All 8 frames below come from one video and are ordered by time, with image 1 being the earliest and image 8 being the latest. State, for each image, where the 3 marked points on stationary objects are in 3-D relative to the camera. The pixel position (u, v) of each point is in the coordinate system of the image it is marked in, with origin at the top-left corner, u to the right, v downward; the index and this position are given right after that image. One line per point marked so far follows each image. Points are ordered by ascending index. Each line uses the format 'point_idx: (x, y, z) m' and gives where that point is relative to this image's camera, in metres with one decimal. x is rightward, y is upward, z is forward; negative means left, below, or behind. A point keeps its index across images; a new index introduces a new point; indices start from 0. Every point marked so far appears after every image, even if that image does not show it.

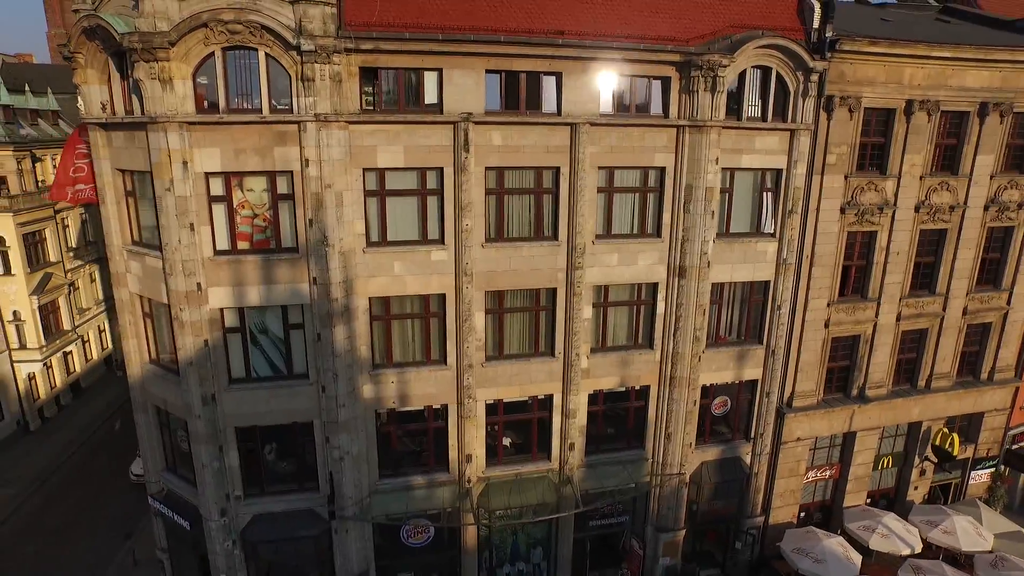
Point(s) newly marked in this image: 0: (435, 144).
0: (-2.1, +3.9, +17.0) m
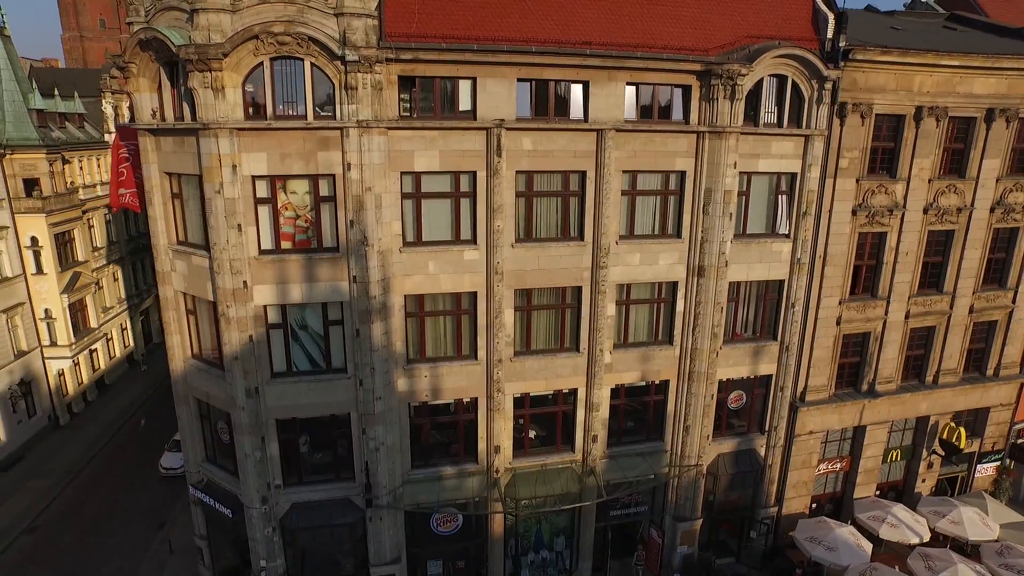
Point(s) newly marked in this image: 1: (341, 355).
0: (-1.3, +4.0, +17.8) m
1: (-5.1, -2.0, +18.5) m
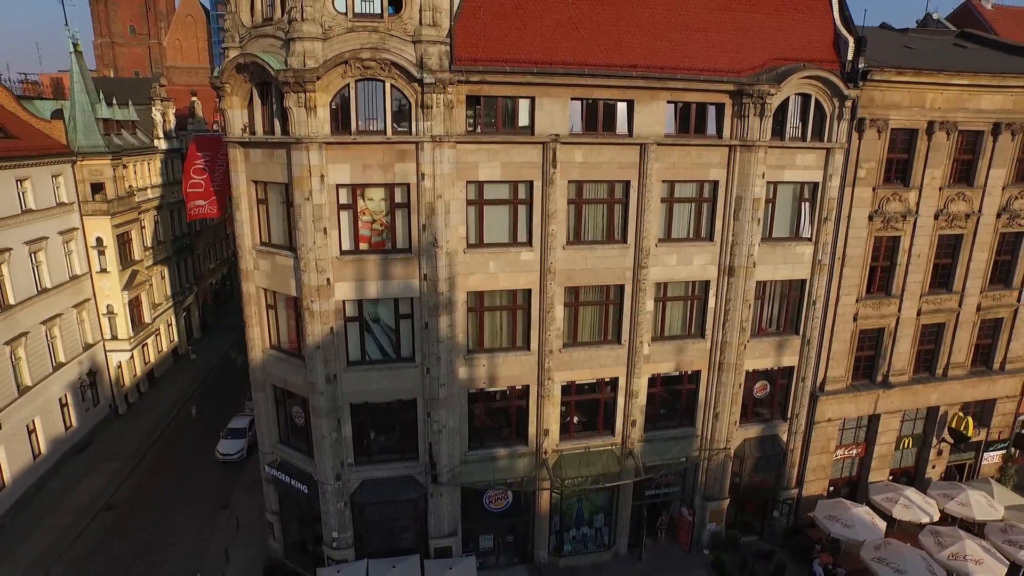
0: (+0.5, +4.1, +19.9) m
1: (-3.4, -1.9, +20.5) m
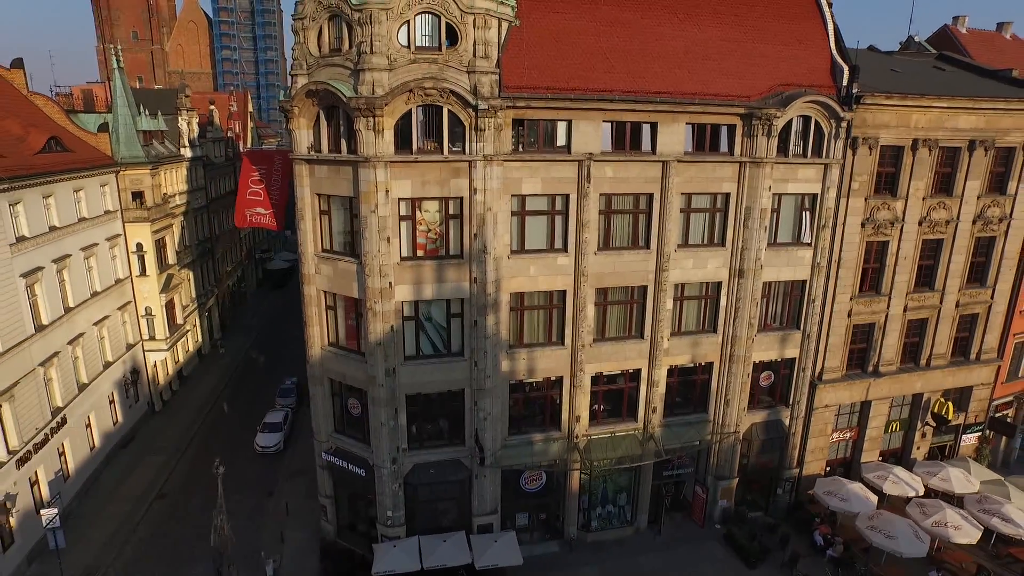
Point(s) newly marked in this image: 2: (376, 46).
0: (+1.9, +4.0, +22.4) m
1: (-2.0, -2.0, +22.9) m
2: (-4.4, +7.8, +19.8) m
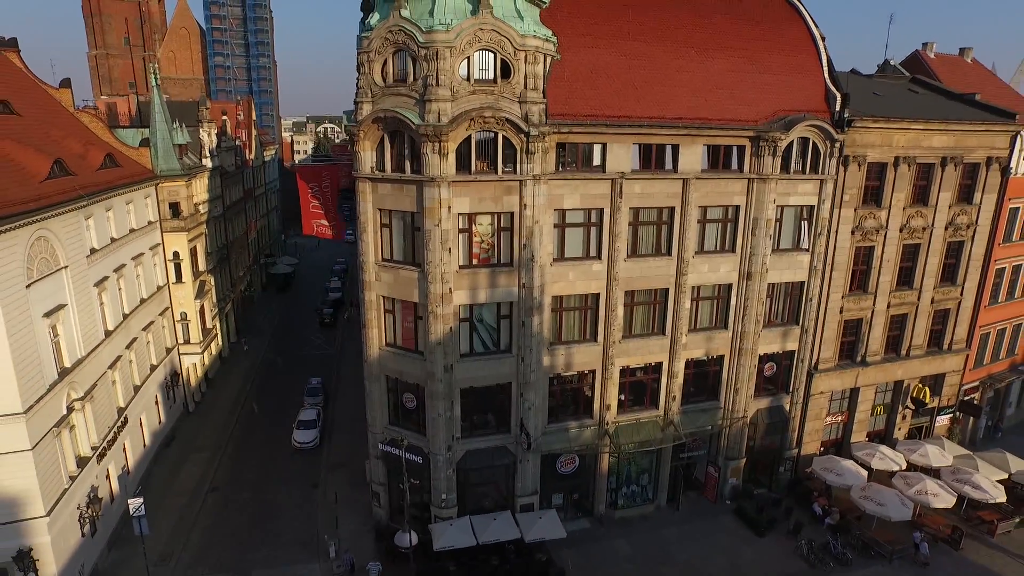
0: (+3.6, +3.9, +25.3) m
1: (-0.2, -2.2, +25.7) m
2: (-2.6, +7.6, +22.4) m
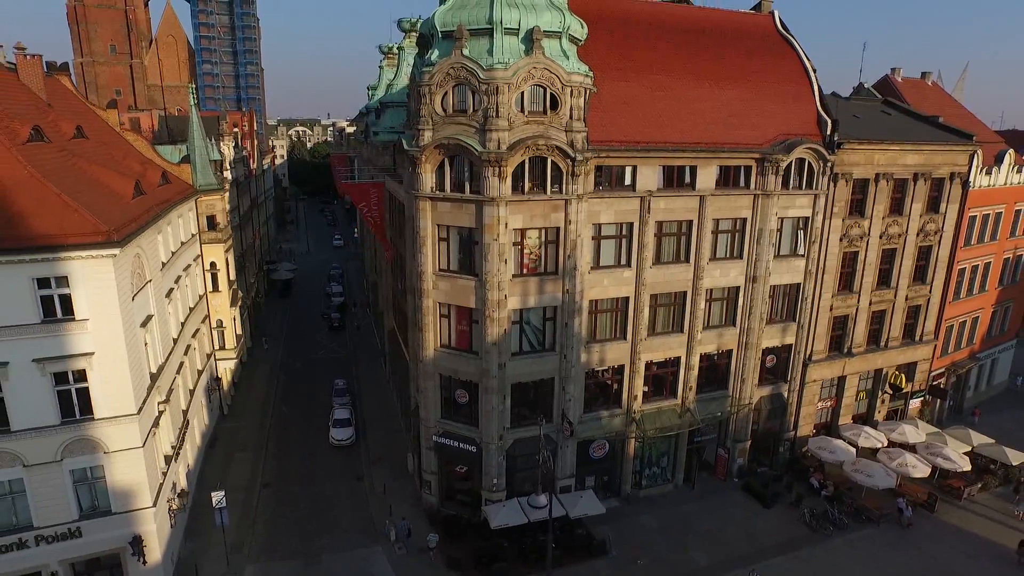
0: (+5.5, +3.7, +28.7) m
1: (+1.8, -2.4, +28.9) m
2: (-0.5, +7.3, +25.4) m
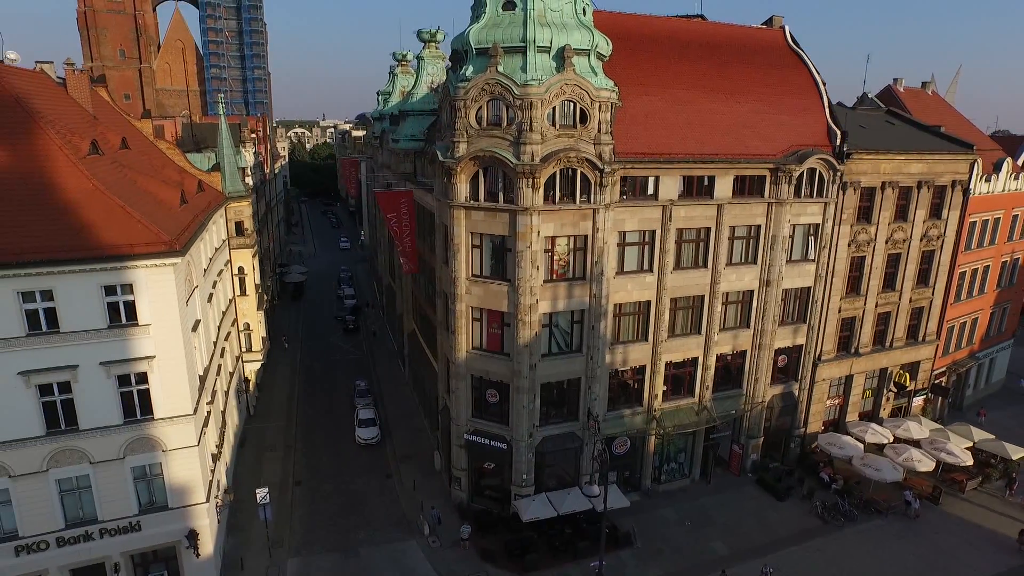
0: (+6.9, +3.5, +30.2) m
1: (+3.2, -2.7, +30.3) m
2: (+0.9, +7.0, +26.8) m
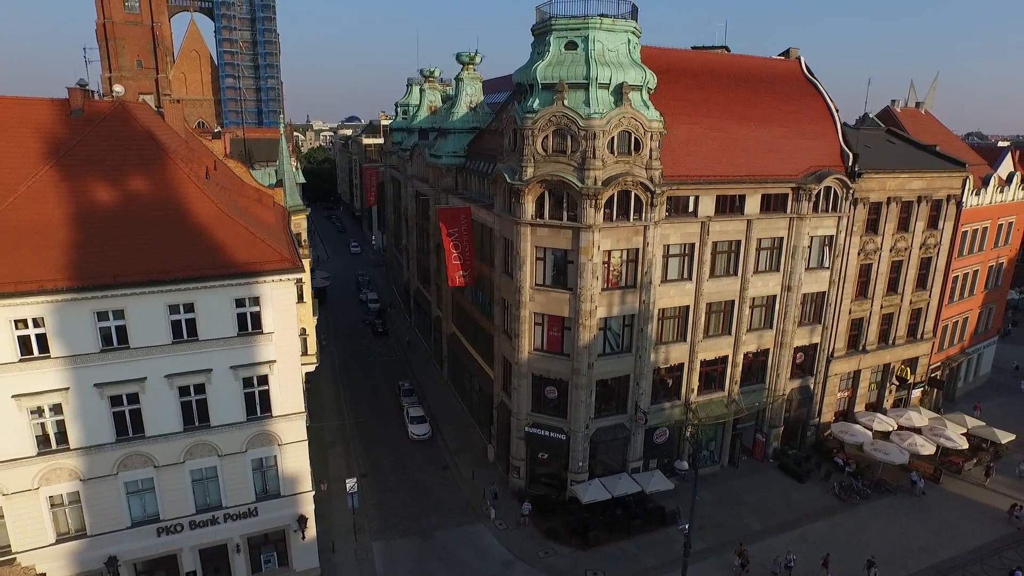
0: (+10.0, +3.1, +34.0) m
1: (+6.3, -3.0, +33.9) m
2: (+4.1, +6.6, +30.4) m
